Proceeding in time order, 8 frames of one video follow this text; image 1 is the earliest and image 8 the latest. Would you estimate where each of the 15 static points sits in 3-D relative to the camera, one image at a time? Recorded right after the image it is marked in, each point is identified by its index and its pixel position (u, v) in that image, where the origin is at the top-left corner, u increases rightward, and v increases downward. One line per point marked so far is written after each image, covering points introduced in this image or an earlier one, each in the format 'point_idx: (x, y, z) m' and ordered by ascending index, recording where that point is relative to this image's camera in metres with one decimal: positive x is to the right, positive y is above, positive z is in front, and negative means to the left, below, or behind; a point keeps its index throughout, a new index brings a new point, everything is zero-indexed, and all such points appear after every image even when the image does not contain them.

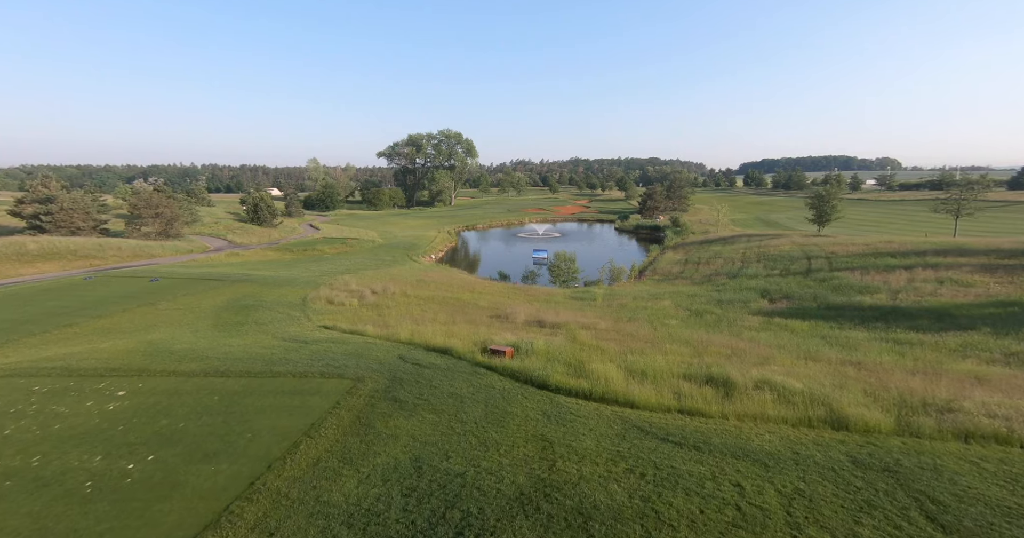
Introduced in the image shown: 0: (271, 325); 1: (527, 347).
0: (-8.3, -1.9, +16.3) m
1: (+0.4, -2.2, +13.0) m
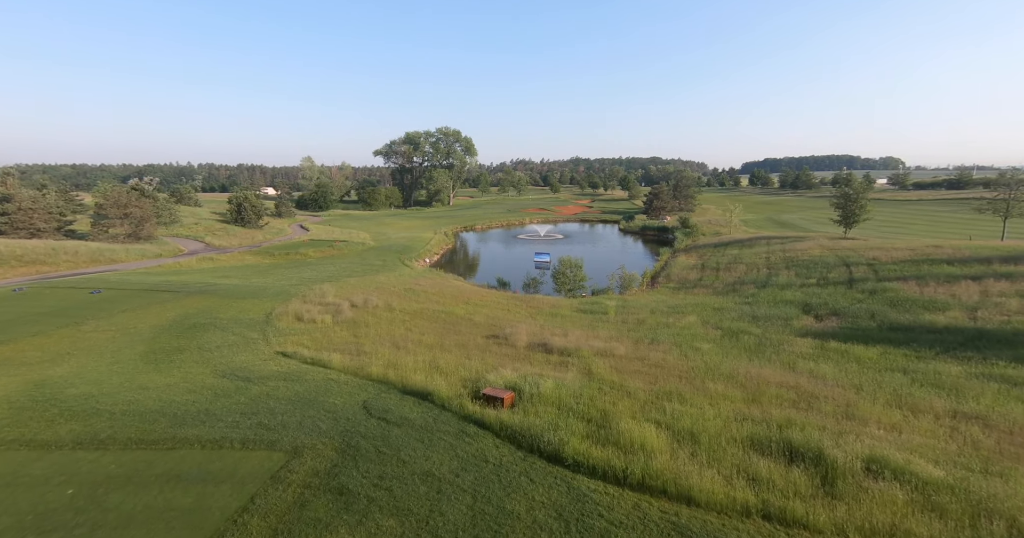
0: (-8.3, -2.3, +13.3) m
1: (+0.4, -2.6, +10.0) m
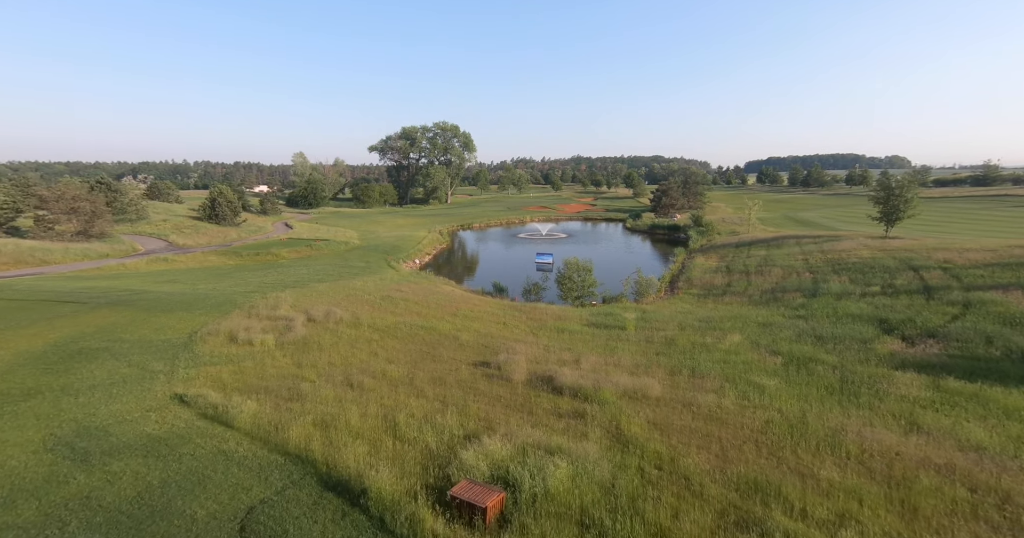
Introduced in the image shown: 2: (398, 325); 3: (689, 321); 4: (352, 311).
0: (-8.4, -2.5, +9.4) m
1: (+0.3, -2.7, +6.0) m
2: (-4.1, -2.1, +17.1) m
3: (+6.9, -2.0, +18.5) m
4: (-6.1, -1.7, +18.1) m
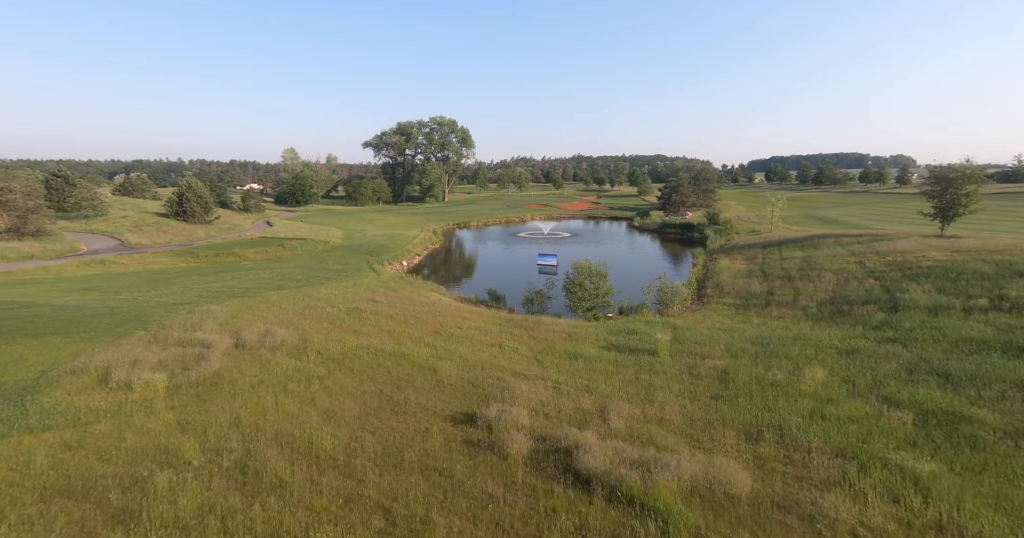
0: (-8.5, -2.7, +5.2) m
1: (+0.2, -2.9, +1.9) m
2: (-4.2, -2.2, +12.9) m
3: (+6.8, -2.3, +14.3) m
4: (-6.2, -1.9, +13.9) m
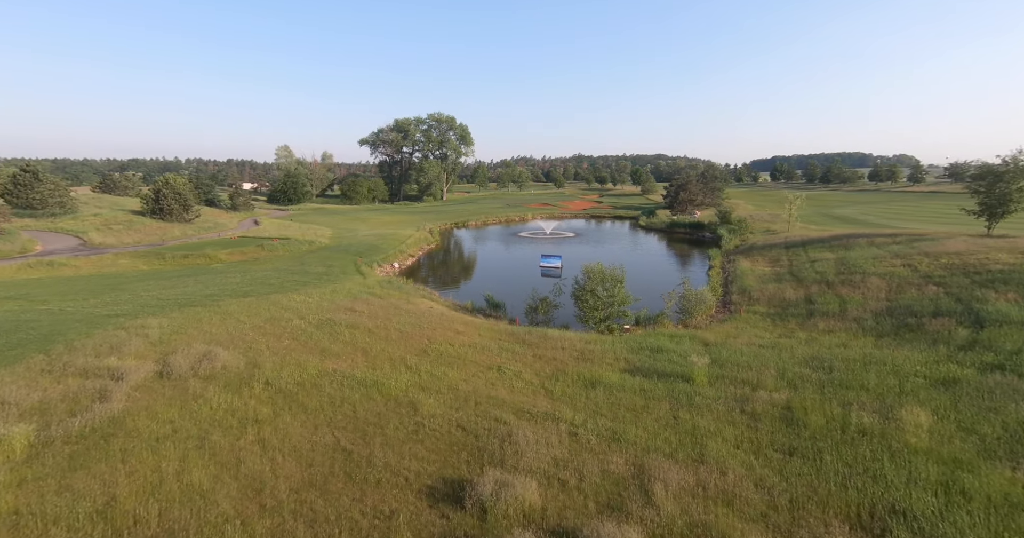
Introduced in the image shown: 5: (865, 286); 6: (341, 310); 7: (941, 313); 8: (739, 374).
0: (-8.5, -2.8, +2.5) m
1: (+0.2, -3.1, -0.8) m
2: (-4.1, -2.4, +10.2) m
3: (+6.9, -2.4, +11.6) m
4: (-6.1, -2.0, +11.2) m
5: (+13.6, -0.6, +18.3) m
6: (-6.0, -1.4, +16.5) m
7: (+12.5, -1.3, +13.8) m
8: (+5.5, -2.5, +11.4) m
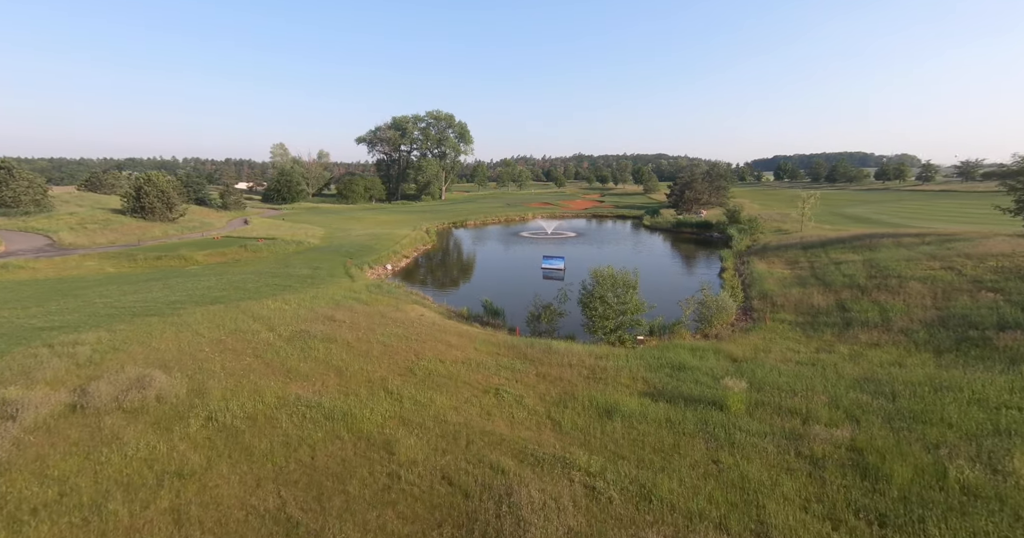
0: (-8.5, -2.9, +0.6) m
1: (+0.2, -3.2, -2.7) m
2: (-4.1, -2.5, +8.4) m
3: (+6.9, -2.5, +9.8) m
4: (-6.1, -2.1, +9.3) m
5: (+13.6, -0.8, +16.5) m
6: (-6.0, -1.5, +14.6) m
7: (+12.5, -1.4, +11.9) m
8: (+5.5, -2.6, +9.6) m
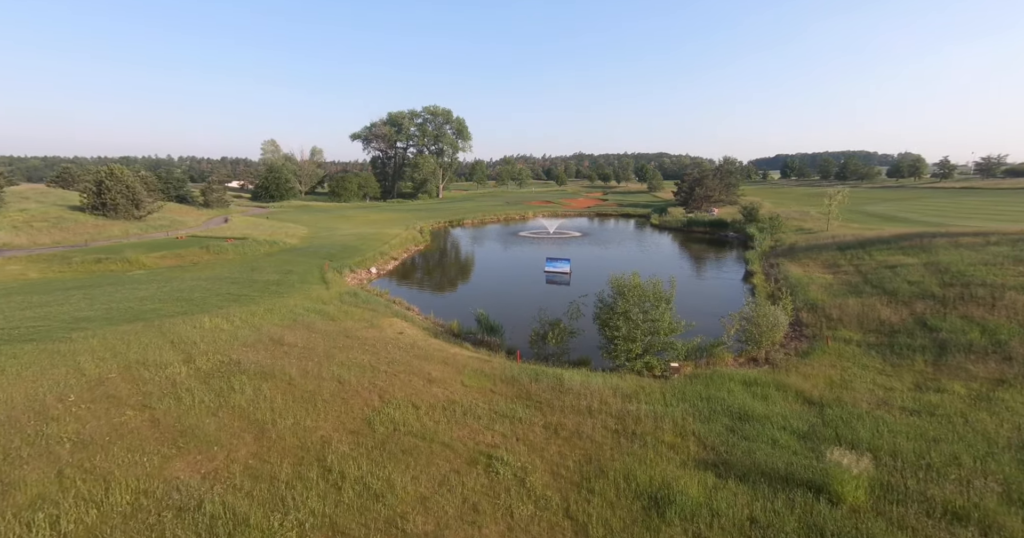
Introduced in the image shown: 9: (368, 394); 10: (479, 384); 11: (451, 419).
0: (-8.5, -3.2, -2.7) m
1: (+0.2, -3.4, -6.1) m
2: (-4.2, -2.7, +5.0) m
3: (+6.8, -2.7, +6.4) m
4: (-6.1, -2.3, +6.0) m
5: (+13.6, -1.0, +13.1) m
6: (-6.0, -1.7, +11.3) m
7: (+12.5, -1.6, +8.6) m
8: (+5.5, -2.9, +6.2) m
9: (-2.9, -2.4, +9.5) m
10: (-0.7, -2.4, +10.7) m
11: (-1.1, -2.6, +8.6) m
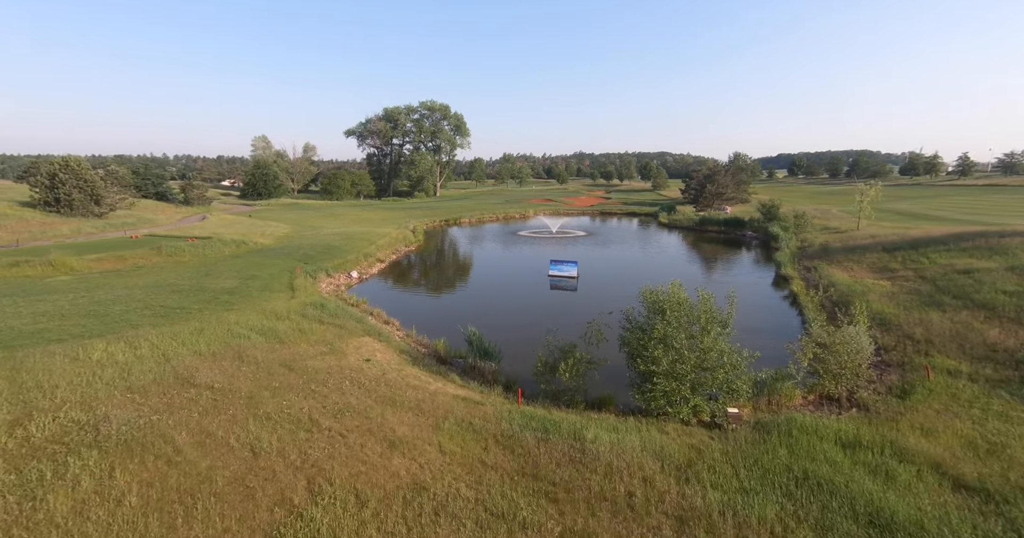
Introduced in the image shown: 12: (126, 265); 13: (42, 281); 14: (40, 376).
0: (-8.5, -3.4, -6.1) m
1: (+0.2, -3.6, -9.4) m
2: (-4.2, -2.9, +1.7) m
3: (+6.8, -2.9, +3.1) m
4: (-6.2, -2.5, +2.6) m
5: (+13.6, -1.2, +9.8) m
6: (-6.0, -1.9, +8.0) m
7: (+12.4, -1.8, +5.3) m
8: (+5.5, -3.1, +2.9) m
9: (-2.9, -2.6, +6.2) m
10: (-0.7, -2.6, +7.3) m
11: (-1.1, -2.8, +5.3) m
12: (-15.3, +0.3, +18.7) m
13: (-15.2, -0.4, +15.3) m
14: (-7.8, -1.8, +7.8) m
